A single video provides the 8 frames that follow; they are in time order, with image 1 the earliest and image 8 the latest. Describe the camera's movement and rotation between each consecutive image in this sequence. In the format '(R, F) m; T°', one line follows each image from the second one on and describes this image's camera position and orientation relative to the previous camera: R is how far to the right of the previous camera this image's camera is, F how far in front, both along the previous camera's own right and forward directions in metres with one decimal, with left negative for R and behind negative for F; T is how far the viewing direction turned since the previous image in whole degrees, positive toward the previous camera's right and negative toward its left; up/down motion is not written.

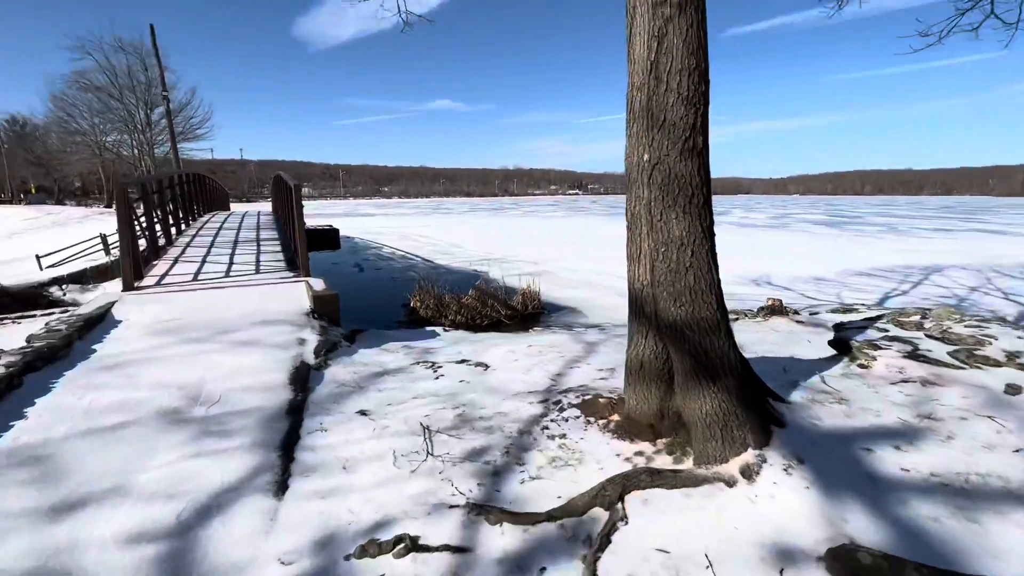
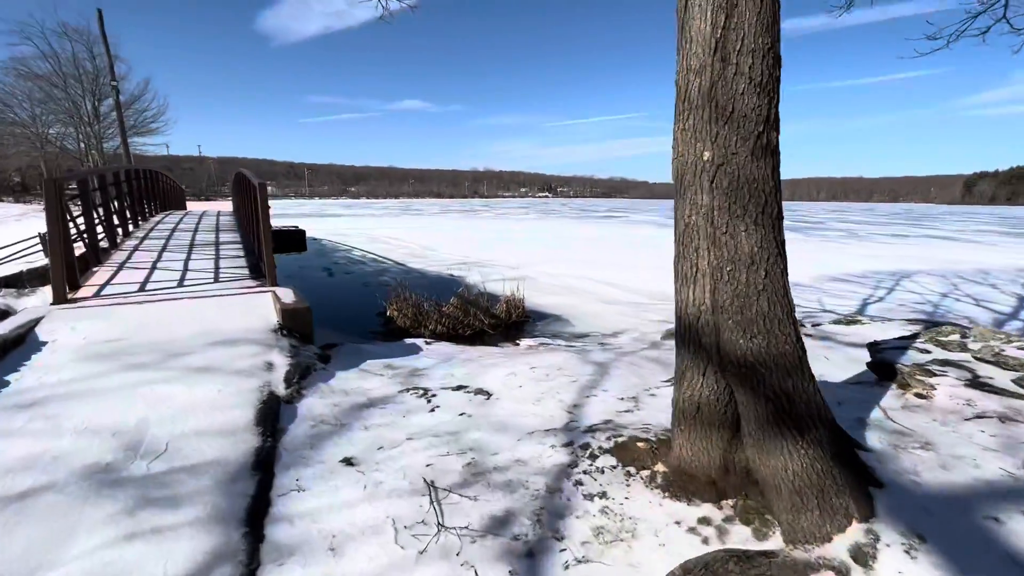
(-0.2, +0.4) m; +4°
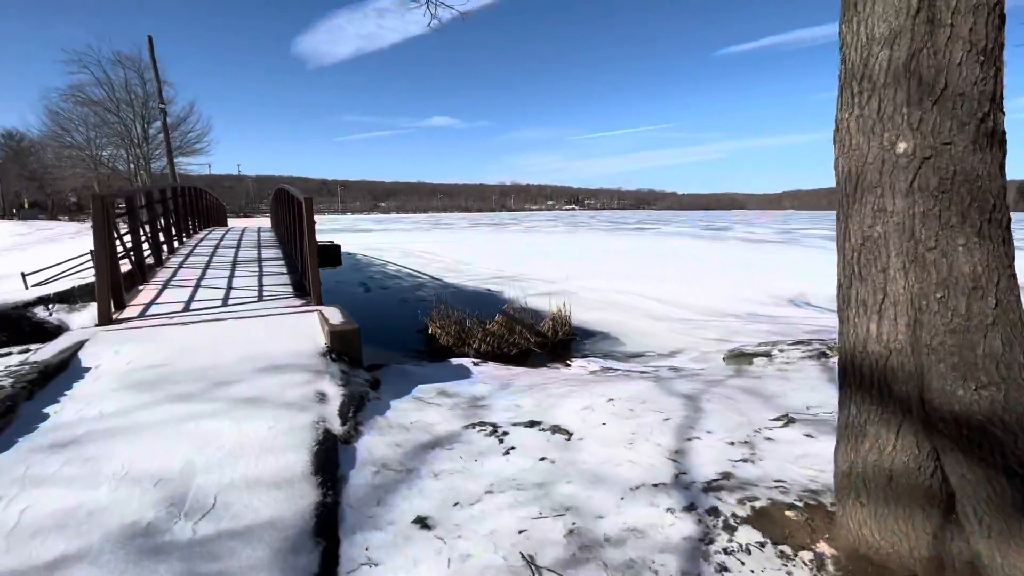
(-0.3, +0.4) m; -3°
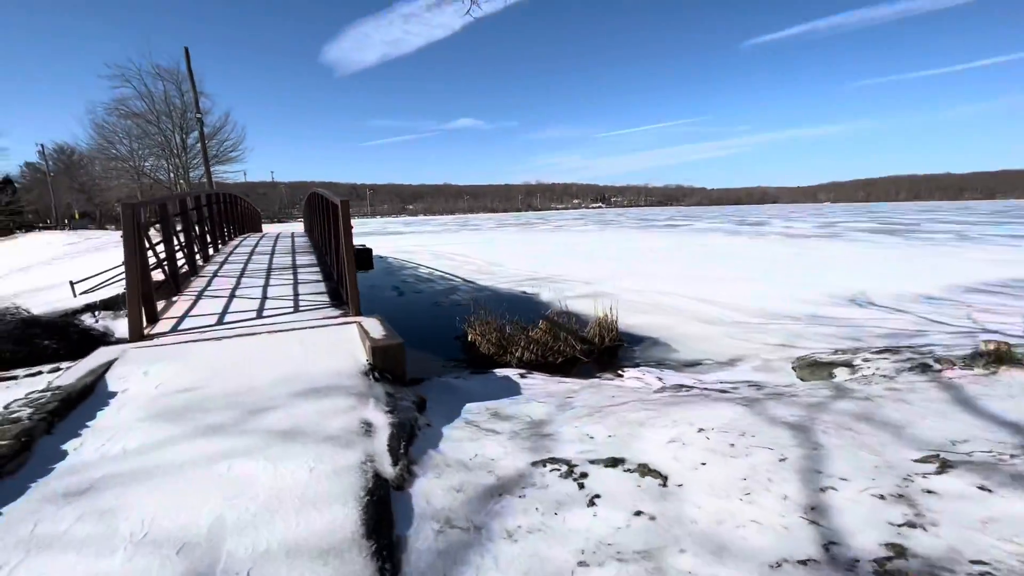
(-0.2, +0.4) m; -3°
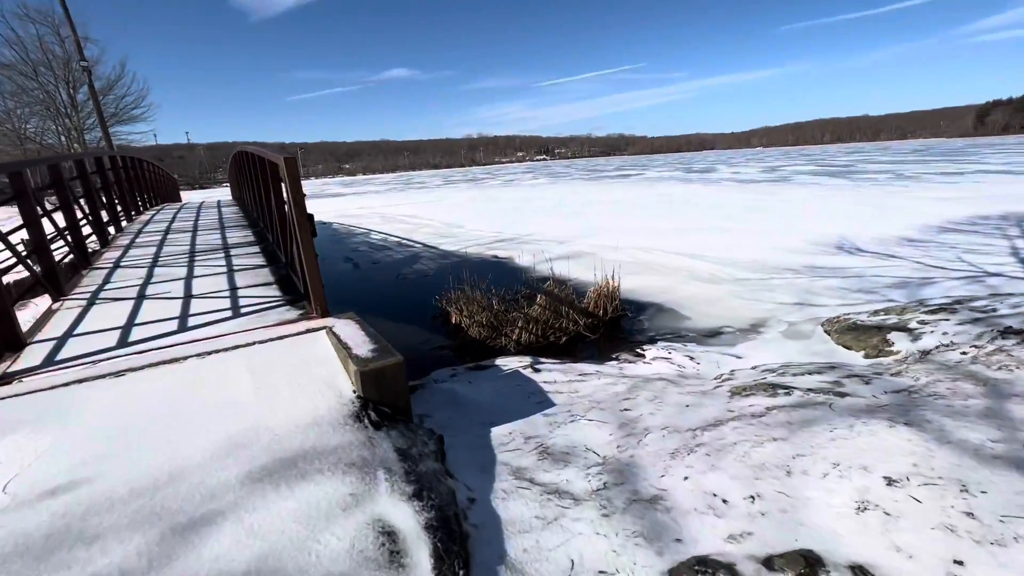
(-0.5, +1.1) m; +6°
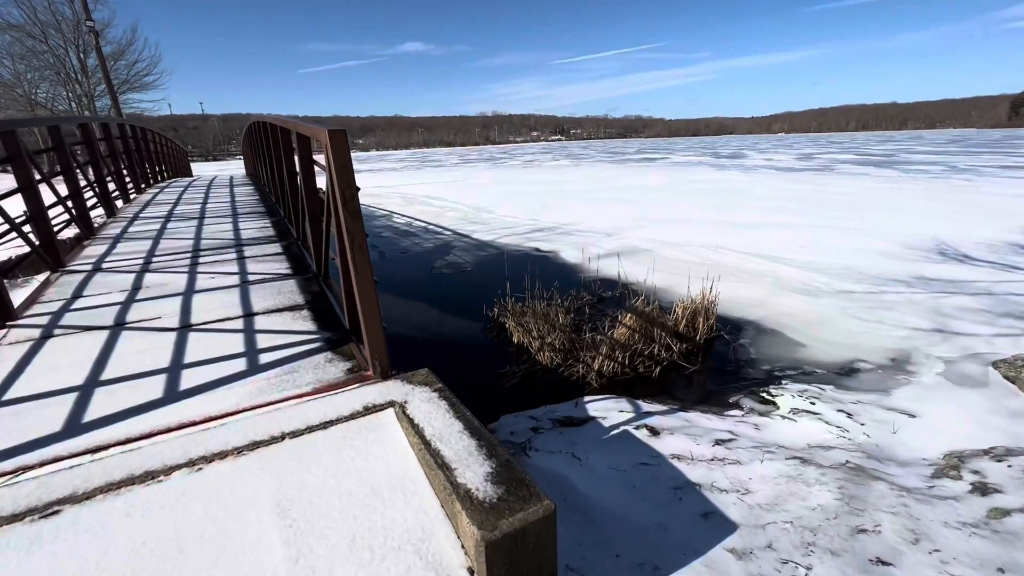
(-0.7, +1.1) m; -1°
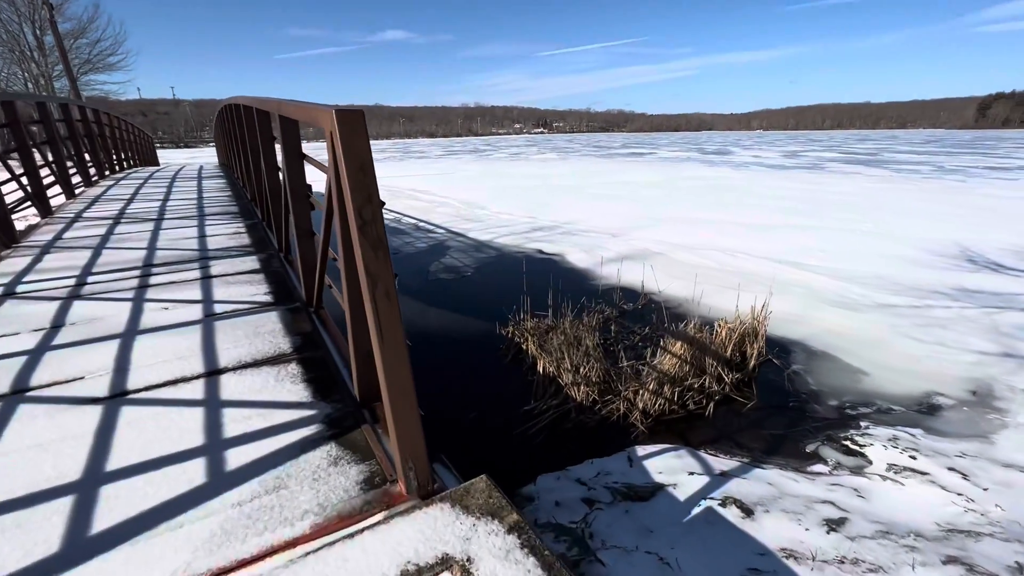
(-0.4, +0.7) m; +2°
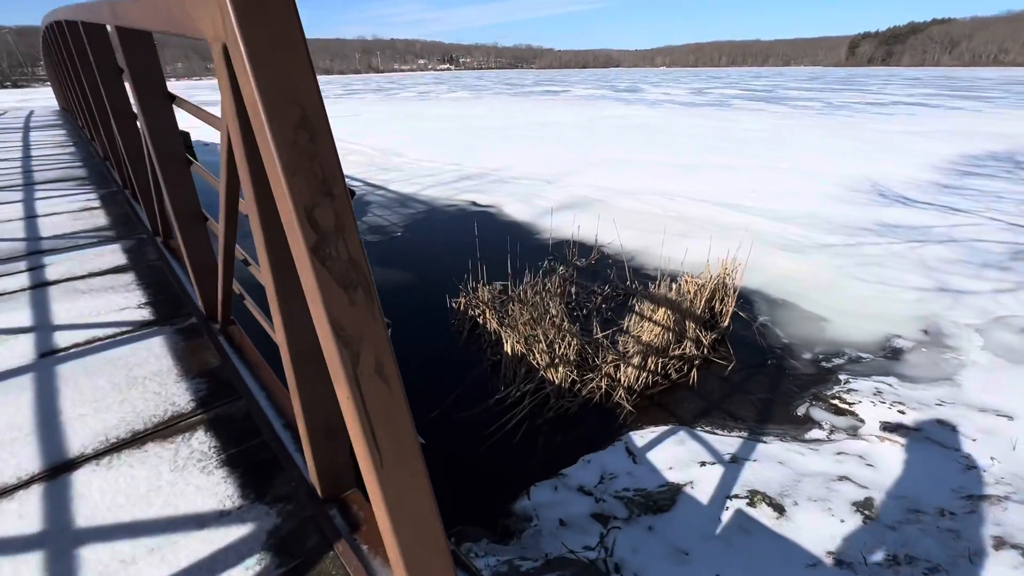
(-0.3, +0.6) m; +10°
